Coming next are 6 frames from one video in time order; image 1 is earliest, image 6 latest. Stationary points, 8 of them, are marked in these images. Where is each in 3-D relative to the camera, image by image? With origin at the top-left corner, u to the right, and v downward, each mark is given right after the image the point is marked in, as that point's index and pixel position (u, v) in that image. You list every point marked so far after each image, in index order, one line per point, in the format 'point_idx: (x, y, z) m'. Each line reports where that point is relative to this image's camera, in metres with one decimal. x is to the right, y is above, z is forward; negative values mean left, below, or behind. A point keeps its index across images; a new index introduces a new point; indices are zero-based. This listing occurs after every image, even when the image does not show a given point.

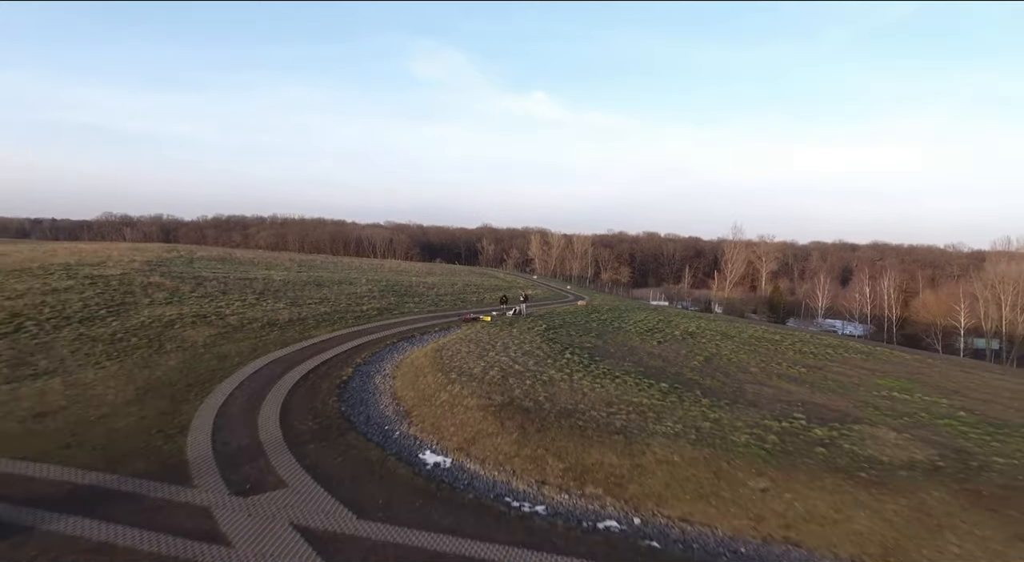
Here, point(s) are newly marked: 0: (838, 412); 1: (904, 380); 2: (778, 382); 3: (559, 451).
0: (+7.1, -2.8, +12.3) m
1: (+11.5, -2.9, +16.5) m
2: (+7.0, -2.6, +14.9) m
3: (+0.8, -2.8, +9.7) m
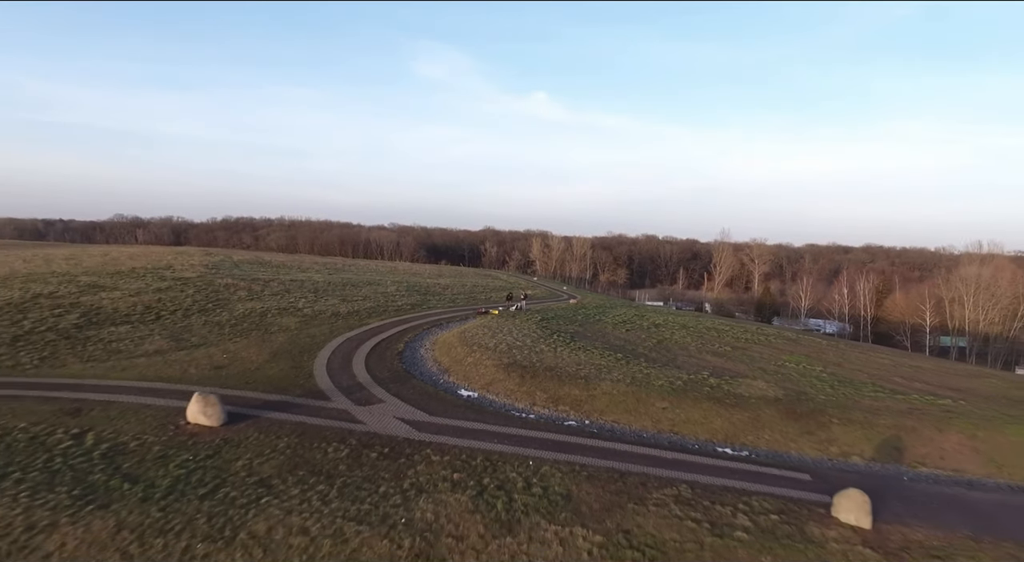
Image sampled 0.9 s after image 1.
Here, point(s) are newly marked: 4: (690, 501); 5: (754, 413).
0: (+7.2, -2.9, +18.1) m
1: (+11.6, -3.0, +22.3) m
2: (+7.1, -2.7, +20.8) m
3: (+0.9, -2.9, +15.5) m
4: (+3.3, -4.0, +10.2) m
5: (+6.2, -3.4, +14.3) m
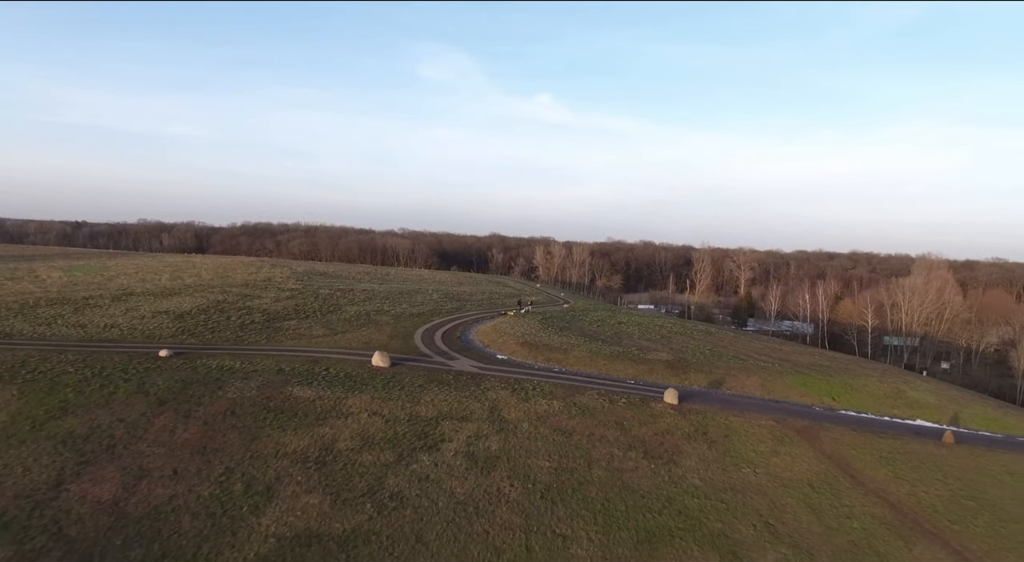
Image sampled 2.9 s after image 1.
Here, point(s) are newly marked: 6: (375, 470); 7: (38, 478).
0: (+7.9, -3.8, +31.4) m
1: (+12.3, -3.9, +35.6) m
2: (+7.8, -3.6, +34.1) m
3: (+1.6, -3.7, +28.8) m
4: (+3.9, -4.8, +23.6) m
5: (+6.9, -4.2, +27.6) m
6: (-4.6, -6.4, +18.7) m
7: (-15.4, -6.3, +18.1) m
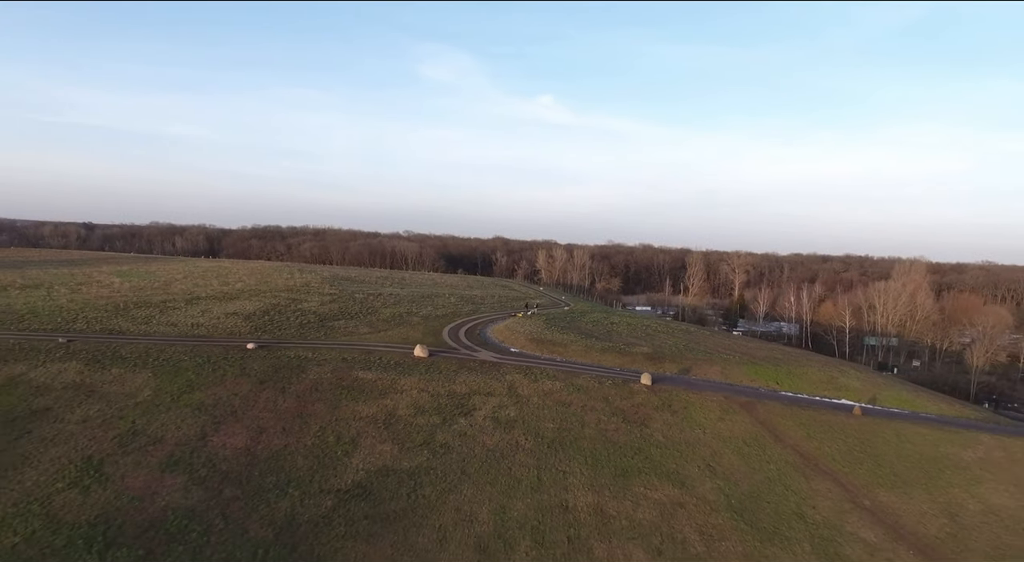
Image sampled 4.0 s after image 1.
0: (+8.6, -4.3, +38.5) m
1: (+13.0, -4.4, +42.7) m
2: (+8.5, -4.1, +41.2) m
3: (+2.3, -4.2, +35.9) m
4: (+4.6, -5.3, +30.7) m
5: (+7.6, -4.8, +34.7) m
6: (-3.9, -6.9, +25.8) m
7: (-14.7, -6.8, +25.2) m
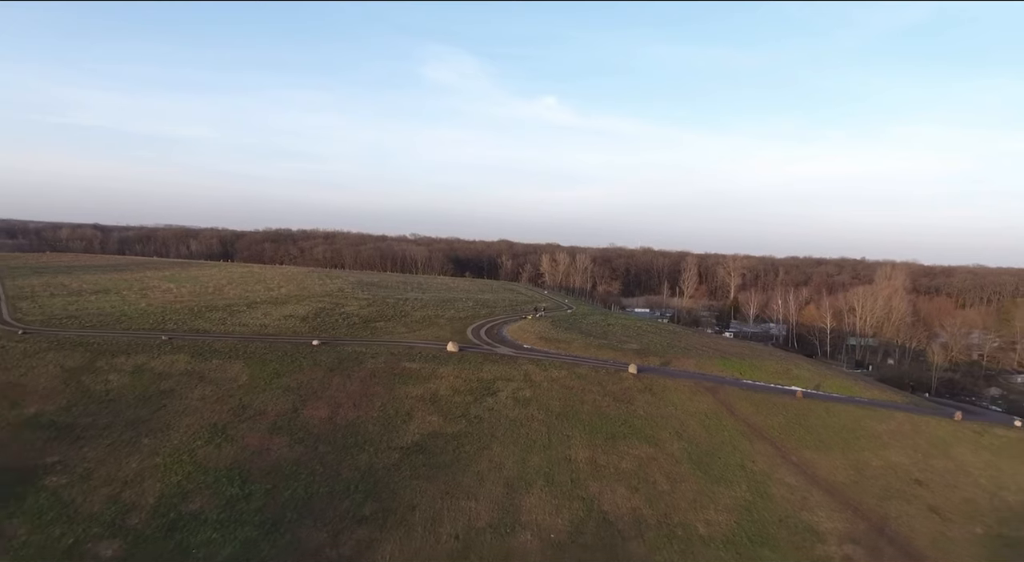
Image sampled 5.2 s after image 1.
0: (+9.6, -5.1, +46.4) m
1: (+14.1, -5.2, +50.6) m
2: (+9.6, -4.8, +49.1) m
3: (+3.3, -4.9, +43.9) m
4: (+5.6, -6.0, +38.6) m
5: (+8.6, -5.5, +42.7) m
6: (-3.0, -7.6, +33.8) m
7: (-13.7, -7.5, +33.2) m
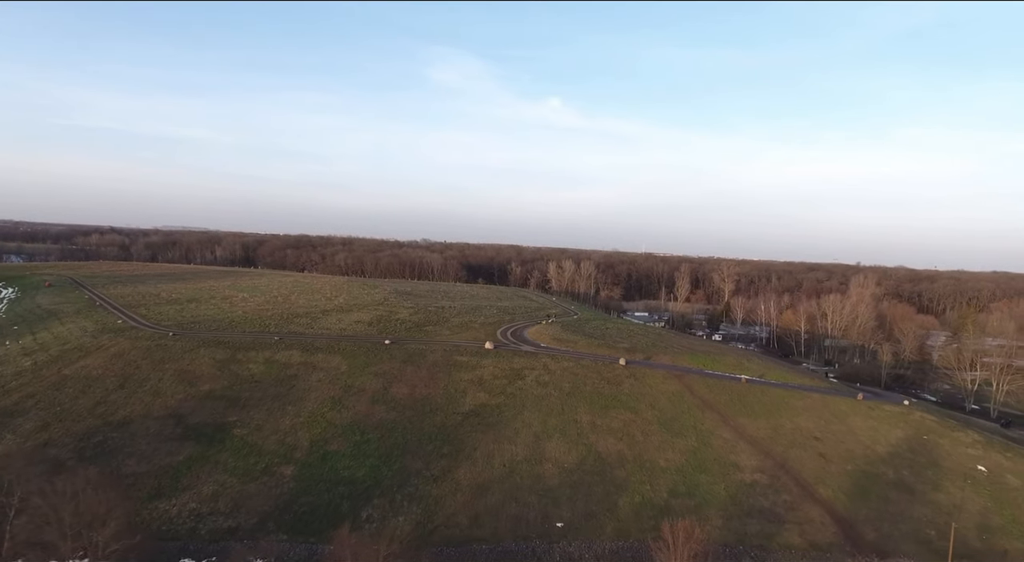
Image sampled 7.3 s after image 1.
0: (+11.8, -6.6, +60.6) m
1: (+16.3, -6.8, +64.7) m
2: (+11.8, -6.4, +63.2) m
3: (+5.4, -6.5, +58.1) m
4: (+7.7, -7.6, +52.8) m
5: (+10.8, -7.1, +56.8) m
6: (-0.9, -9.1, +48.0) m
7: (-11.7, -9.0, +47.5) m
